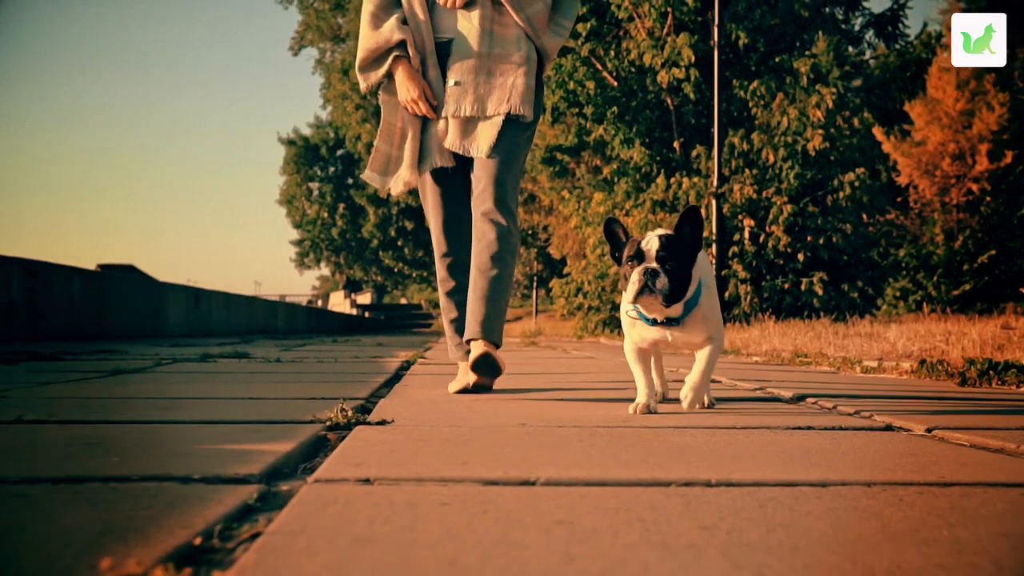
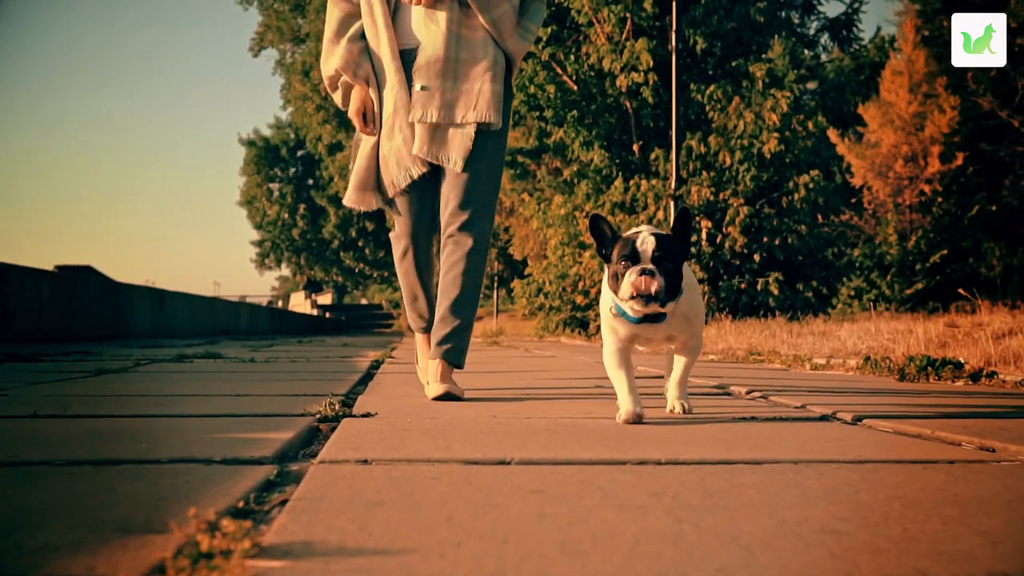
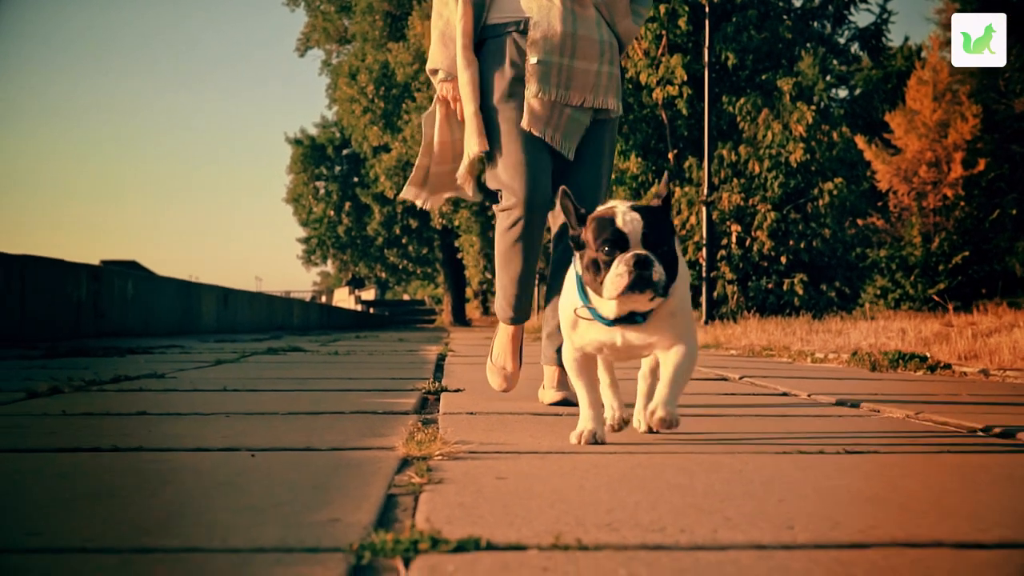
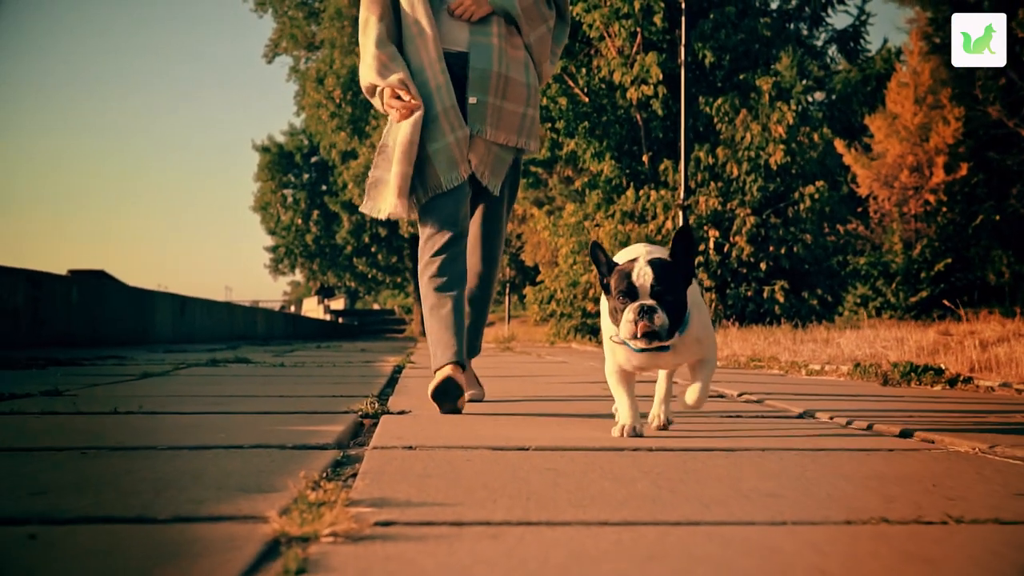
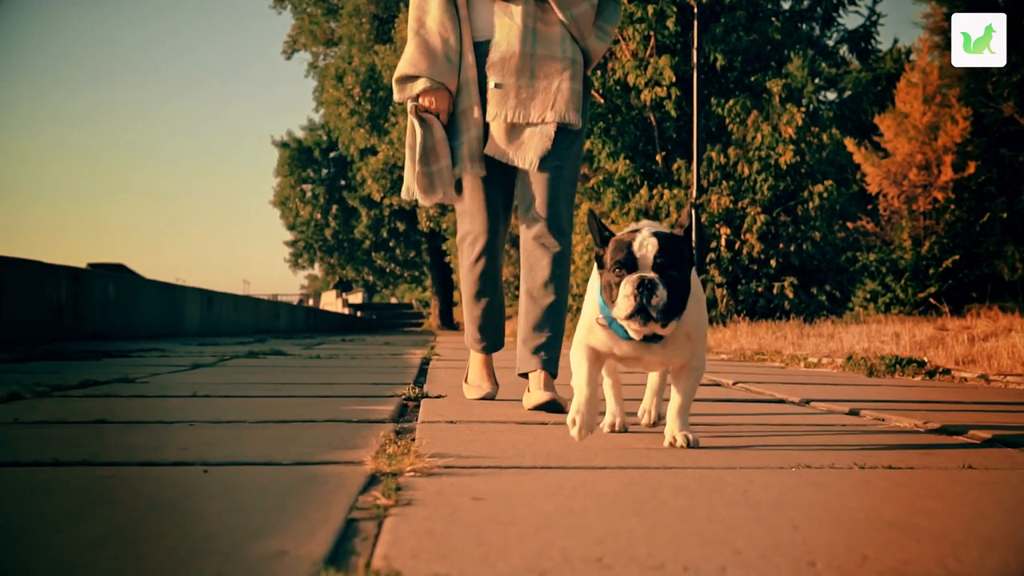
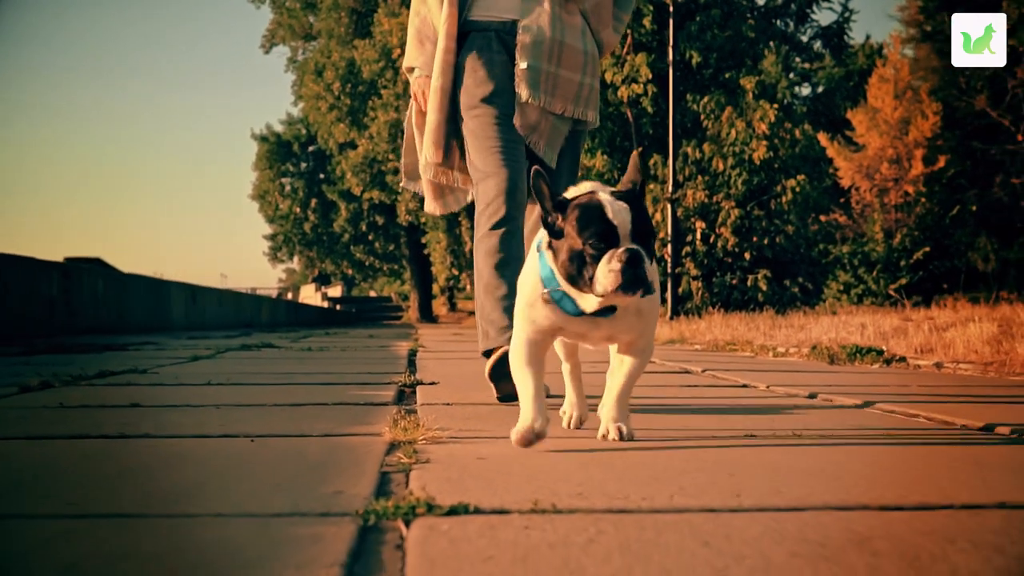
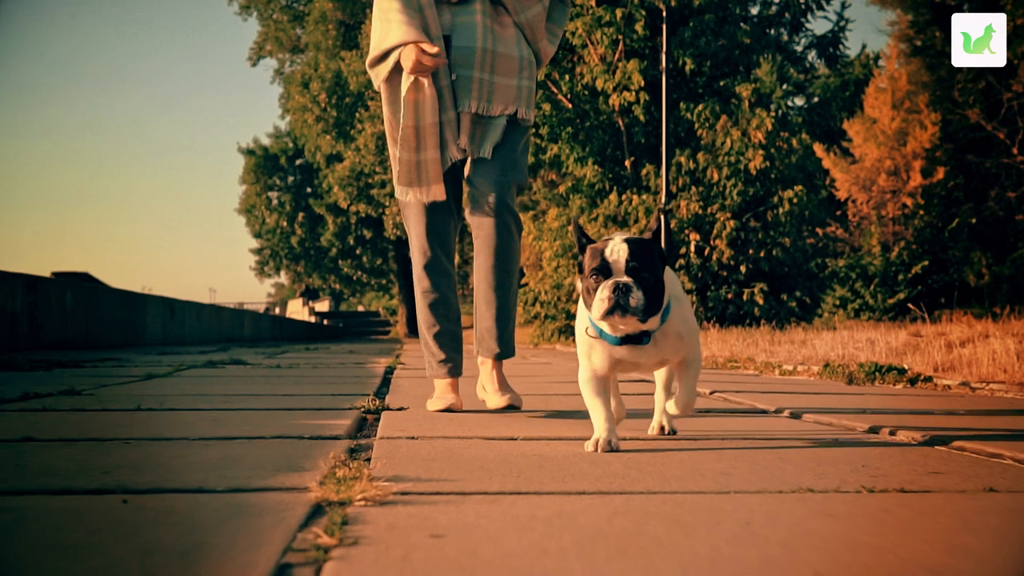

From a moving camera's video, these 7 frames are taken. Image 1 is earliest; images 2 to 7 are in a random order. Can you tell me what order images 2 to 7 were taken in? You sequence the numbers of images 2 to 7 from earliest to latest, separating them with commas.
2, 4, 7, 5, 3, 6
